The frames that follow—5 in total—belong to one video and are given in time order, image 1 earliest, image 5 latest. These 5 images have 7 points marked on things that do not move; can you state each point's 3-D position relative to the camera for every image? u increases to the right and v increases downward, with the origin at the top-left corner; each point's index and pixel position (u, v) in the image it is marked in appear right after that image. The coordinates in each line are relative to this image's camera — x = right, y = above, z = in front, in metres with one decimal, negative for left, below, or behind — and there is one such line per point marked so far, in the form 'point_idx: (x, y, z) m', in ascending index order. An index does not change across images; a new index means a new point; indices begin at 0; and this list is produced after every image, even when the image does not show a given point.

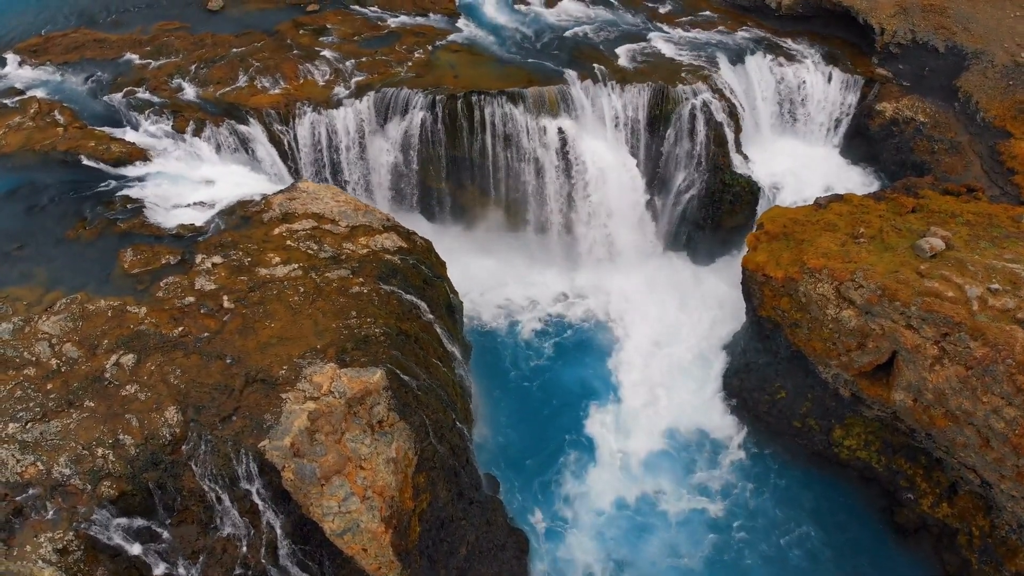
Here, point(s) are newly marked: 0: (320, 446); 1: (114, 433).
0: (-3.8, -3.1, +13.1) m
1: (-8.0, -2.9, +13.4) m
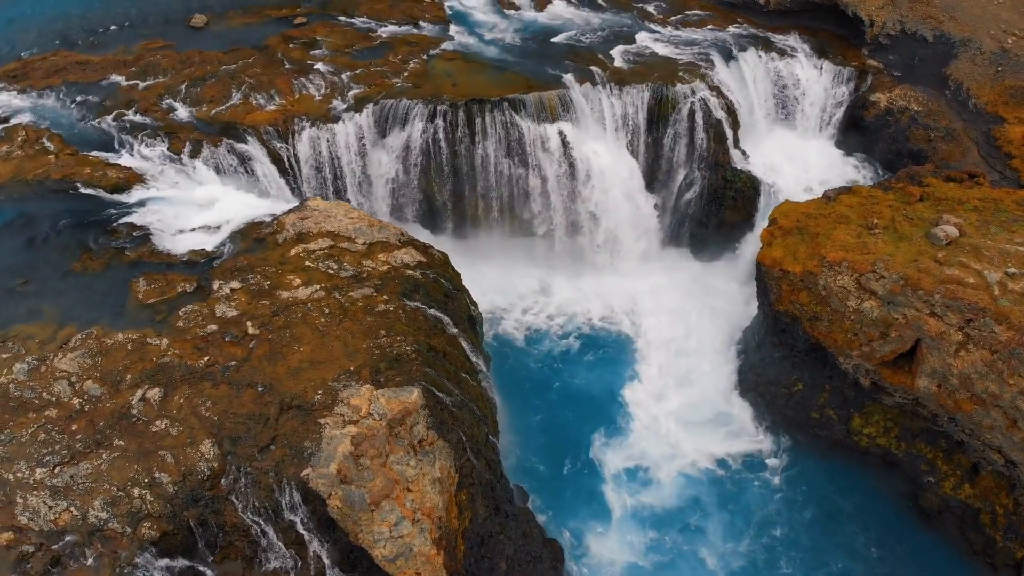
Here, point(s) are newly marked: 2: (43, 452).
0: (-2.8, -3.5, +12.8) m
1: (-7.0, -3.6, +12.9) m
2: (-9.3, -3.3, +13.1) m
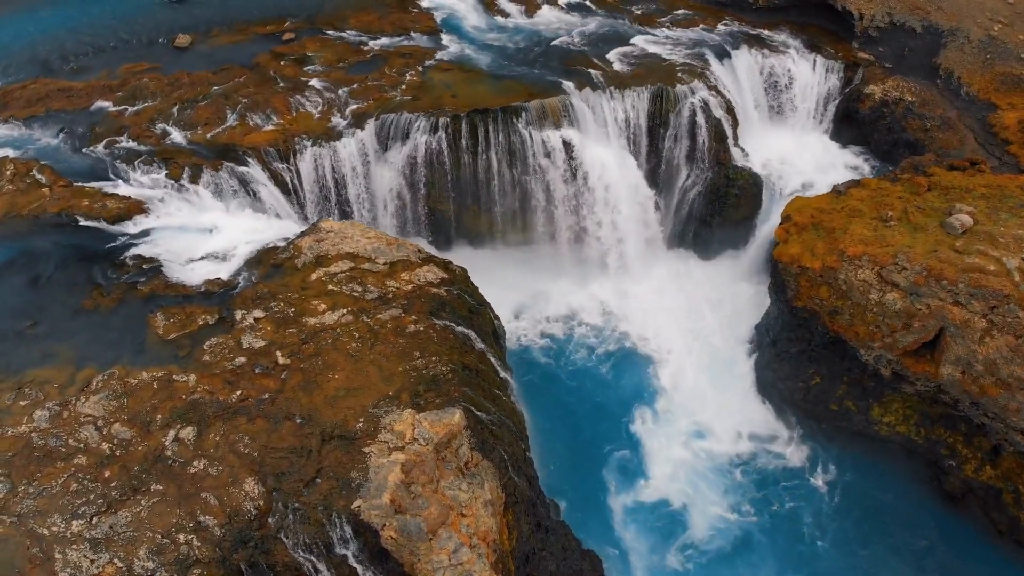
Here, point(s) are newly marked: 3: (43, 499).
0: (-1.7, -3.9, +12.5) m
1: (-6.0, -4.2, +12.4) m
2: (-8.2, -4.1, +12.5) m
3: (-8.9, -4.0, +12.6) m
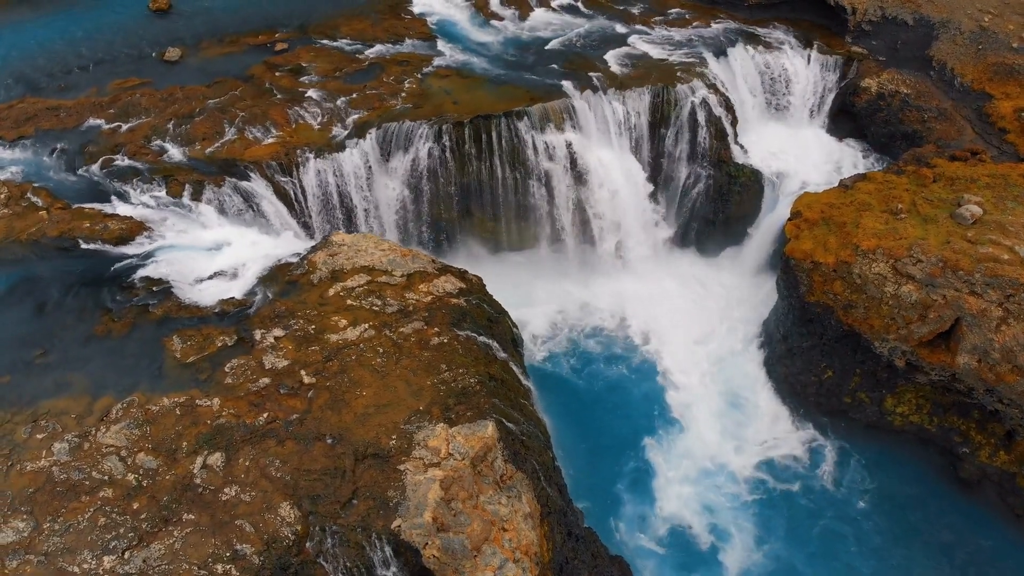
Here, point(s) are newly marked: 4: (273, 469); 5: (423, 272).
0: (-0.9, -4.2, +12.3) m
1: (-5.1, -4.6, +12.1) m
2: (-7.4, -4.6, +12.1) m
3: (-8.1, -4.5, +12.2) m
4: (-4.7, -3.6, +13.0) m
5: (-2.3, +0.4, +17.1) m
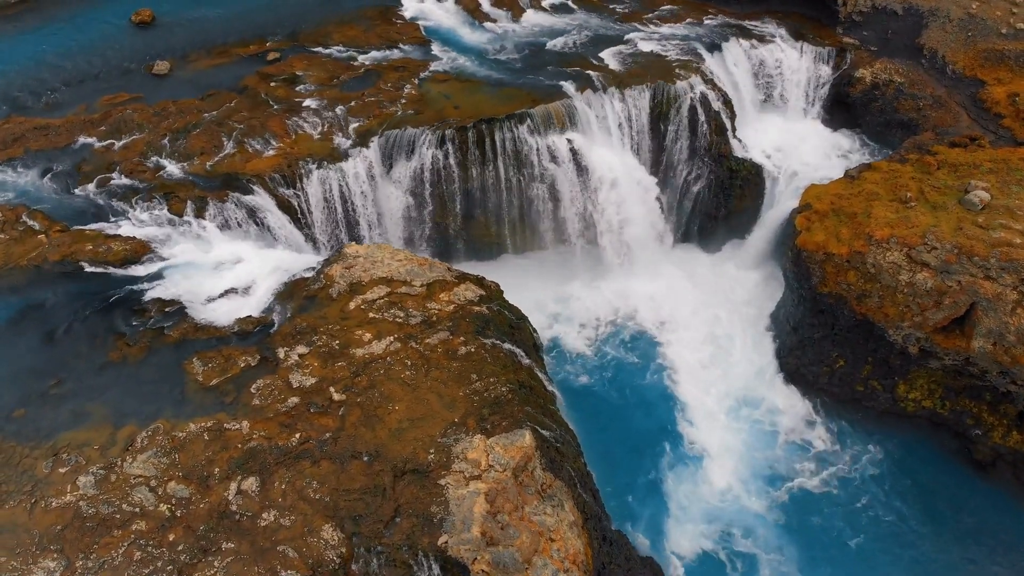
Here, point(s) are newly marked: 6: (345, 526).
0: (0.0, -4.4, +12.1) m
1: (-4.2, -5.0, +11.8) m
2: (-6.5, -5.0, +11.7) m
3: (-7.2, -5.0, +11.7) m
4: (-3.9, -3.9, +12.7) m
5: (-1.8, +0.2, +16.9) m
6: (-3.1, -4.4, +12.3) m
